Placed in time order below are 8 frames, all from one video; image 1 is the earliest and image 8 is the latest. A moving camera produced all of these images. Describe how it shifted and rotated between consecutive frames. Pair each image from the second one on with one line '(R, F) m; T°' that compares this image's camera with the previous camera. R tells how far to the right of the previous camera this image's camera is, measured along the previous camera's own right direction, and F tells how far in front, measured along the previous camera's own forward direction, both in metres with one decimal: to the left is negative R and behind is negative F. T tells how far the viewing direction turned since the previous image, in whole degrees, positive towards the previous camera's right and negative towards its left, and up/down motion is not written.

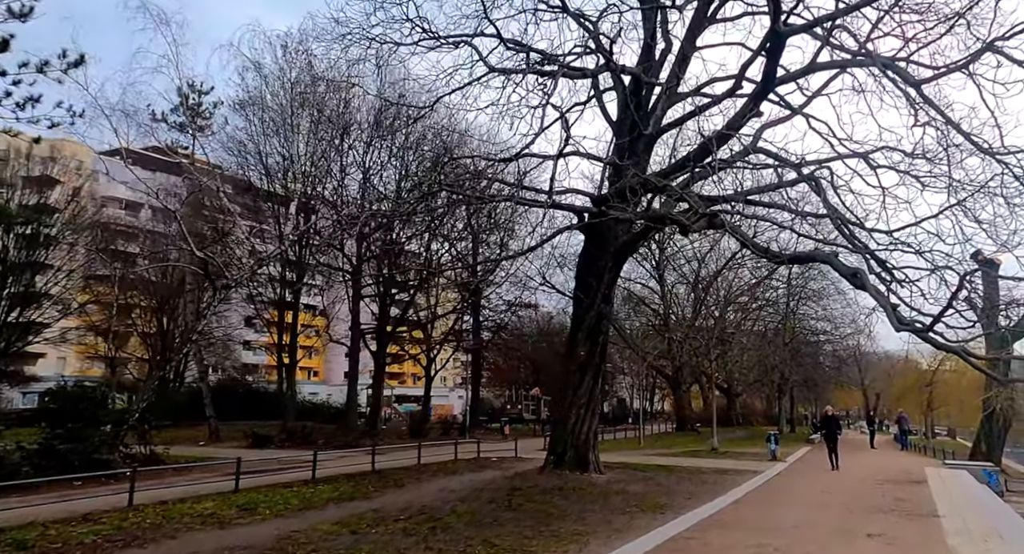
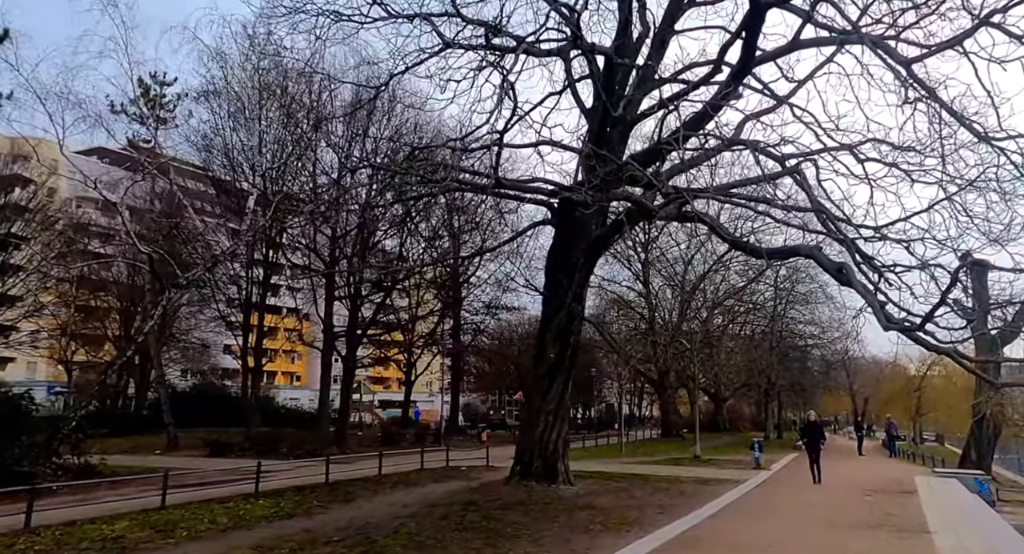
(+0.4, +0.9) m; +1°
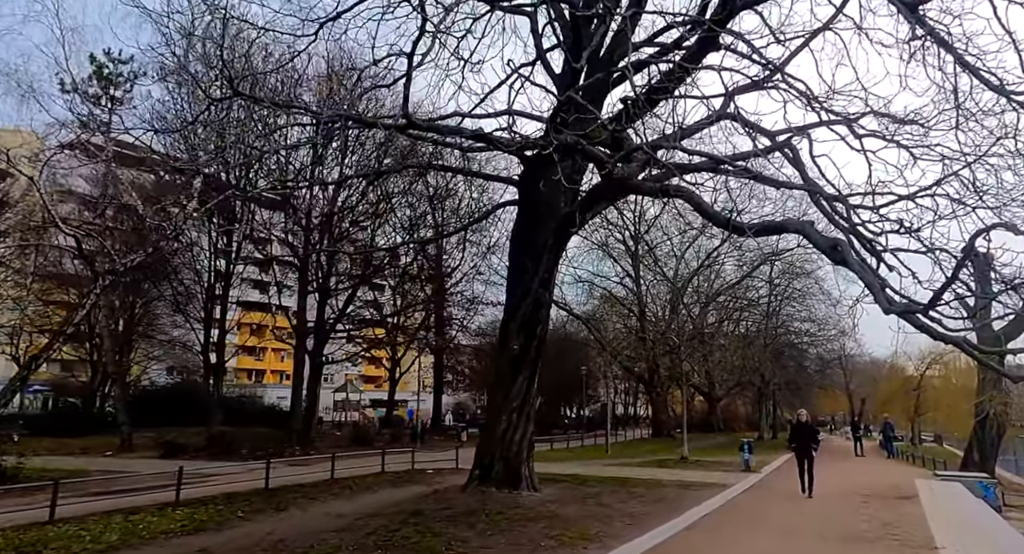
(+0.6, +1.3) m; 0°
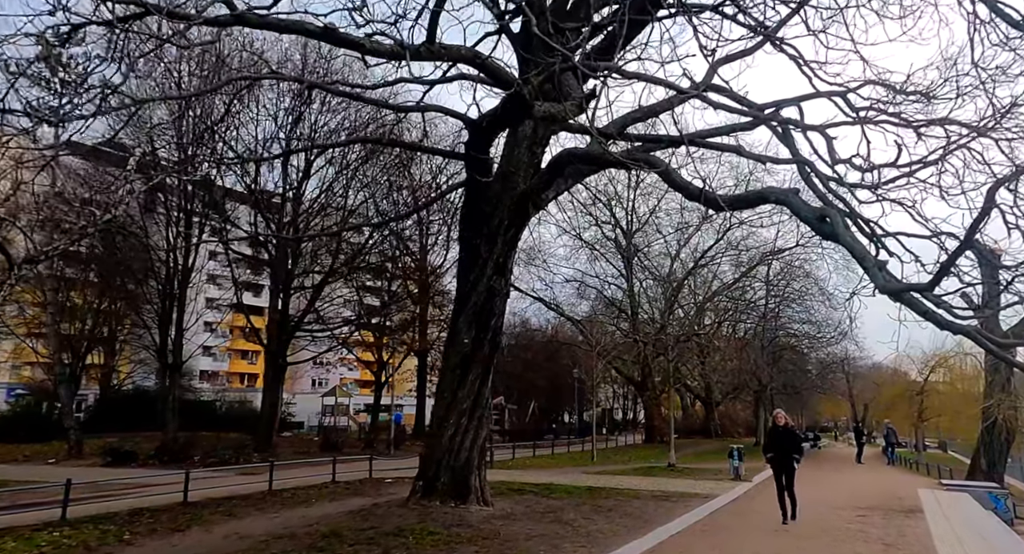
(+0.7, +1.4) m; 0°
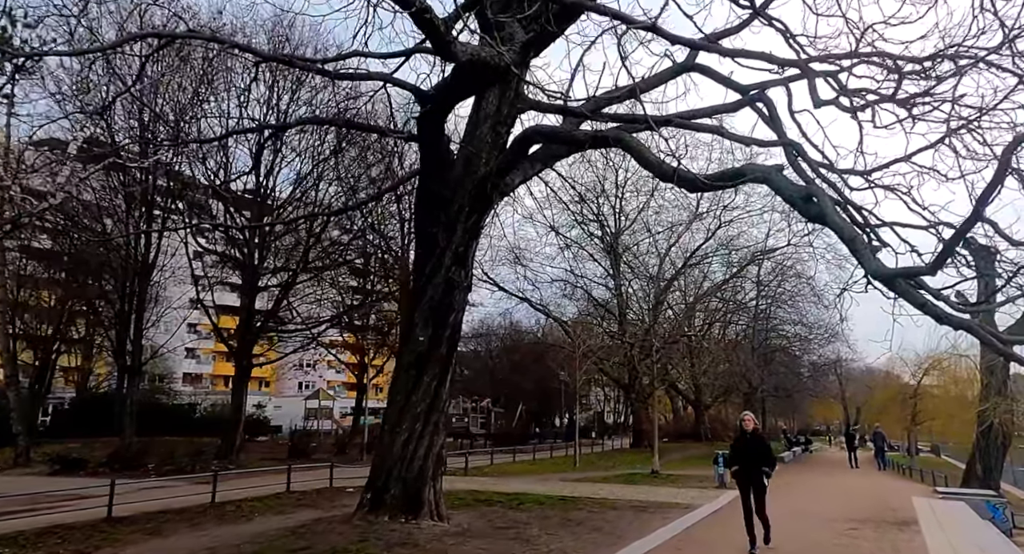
(+0.4, +0.9) m; 0°
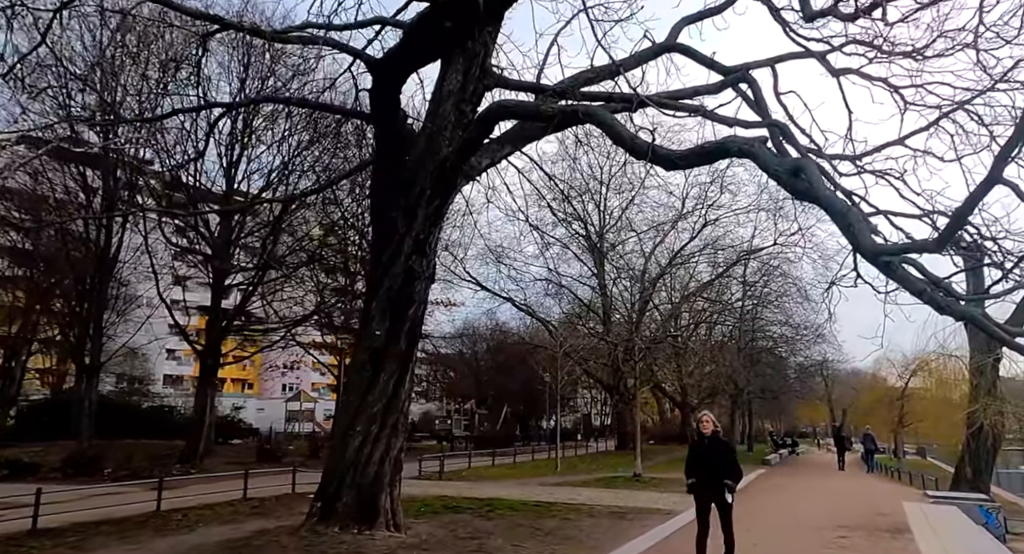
(+0.3, +0.7) m; +1°
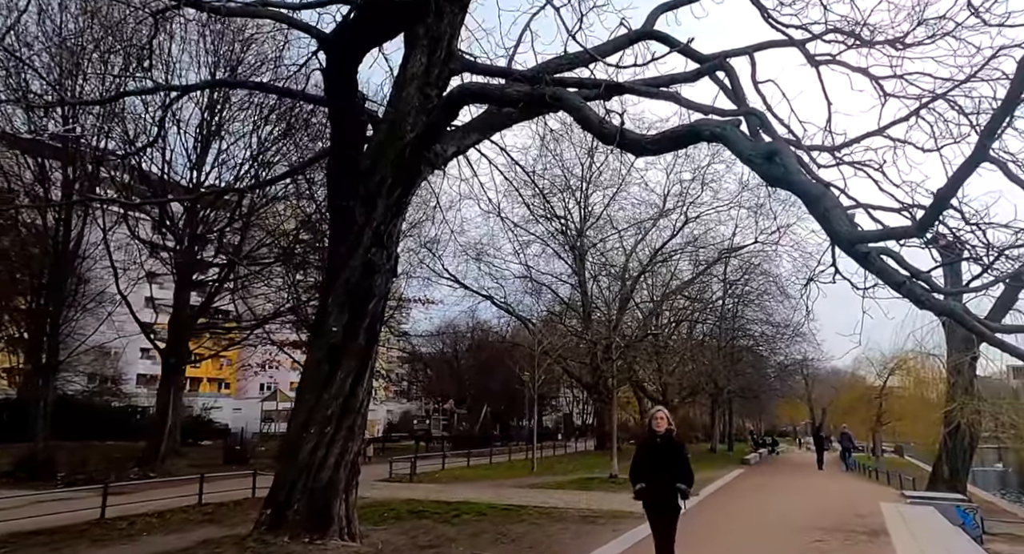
(+0.2, +0.5) m; +1°
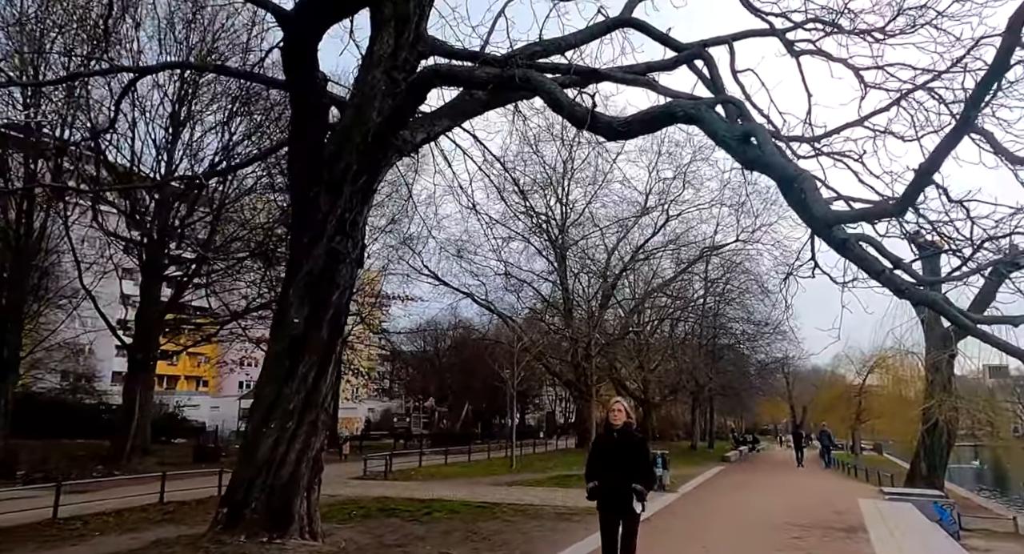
(+0.1, +0.3) m; +1°
